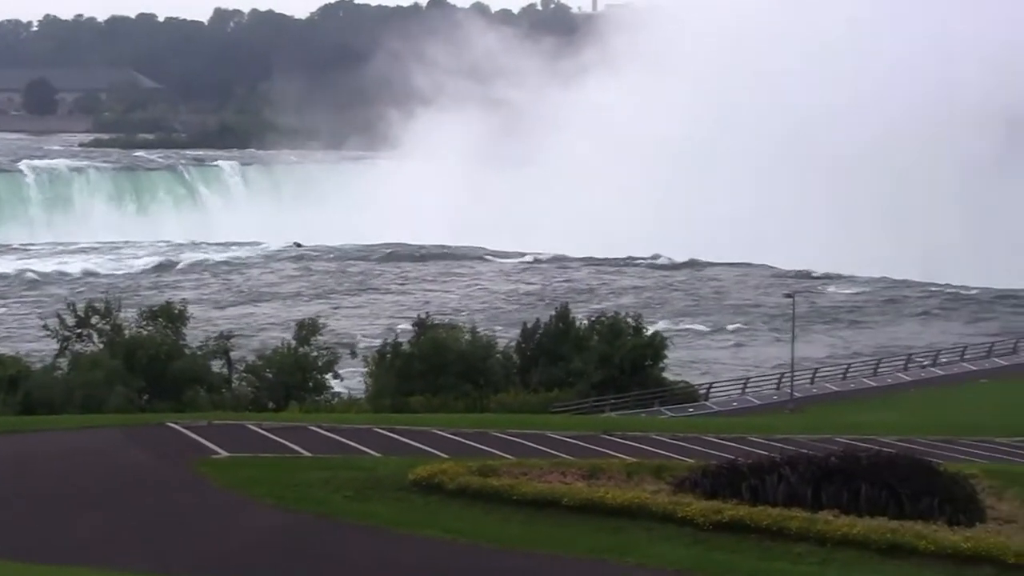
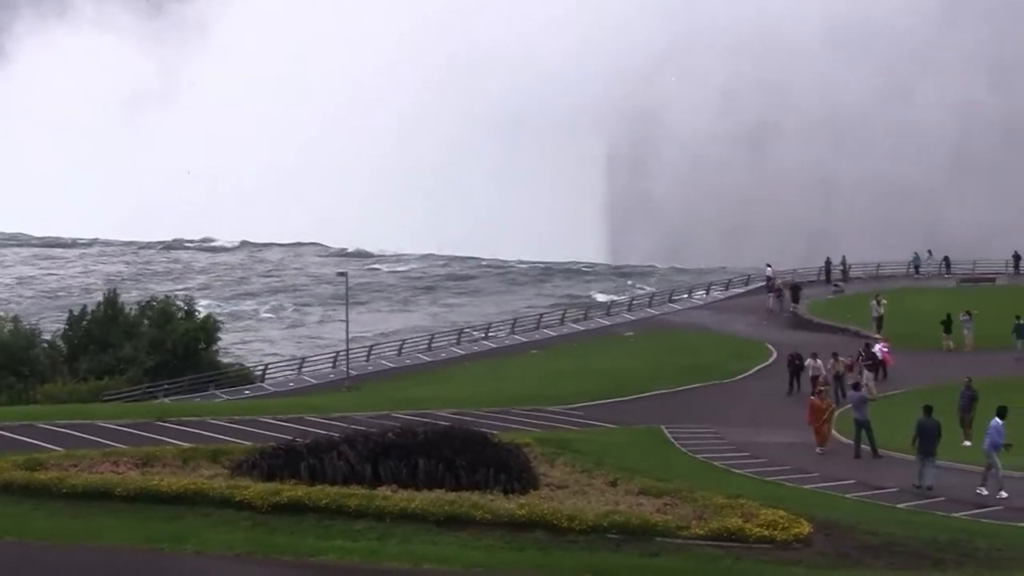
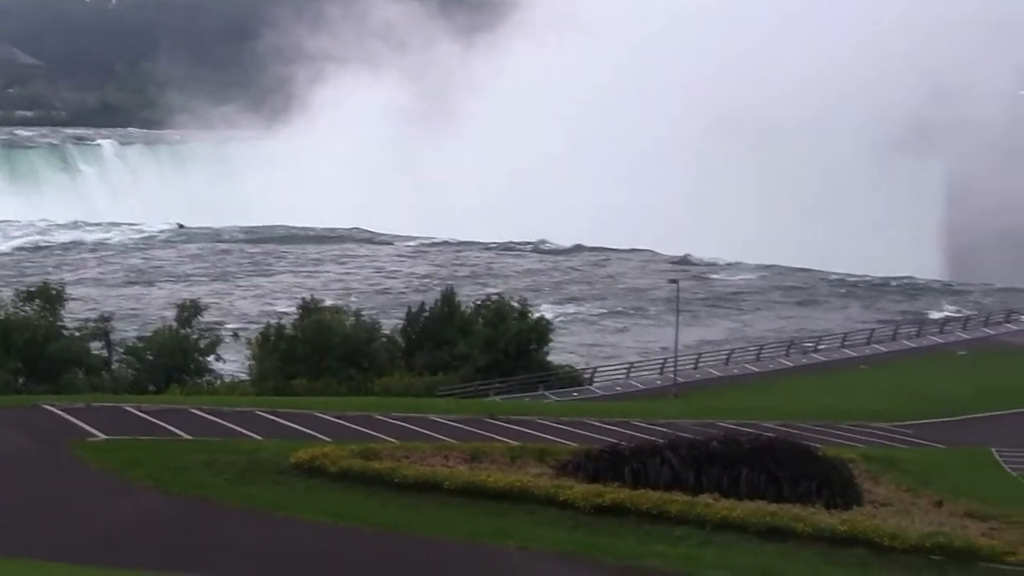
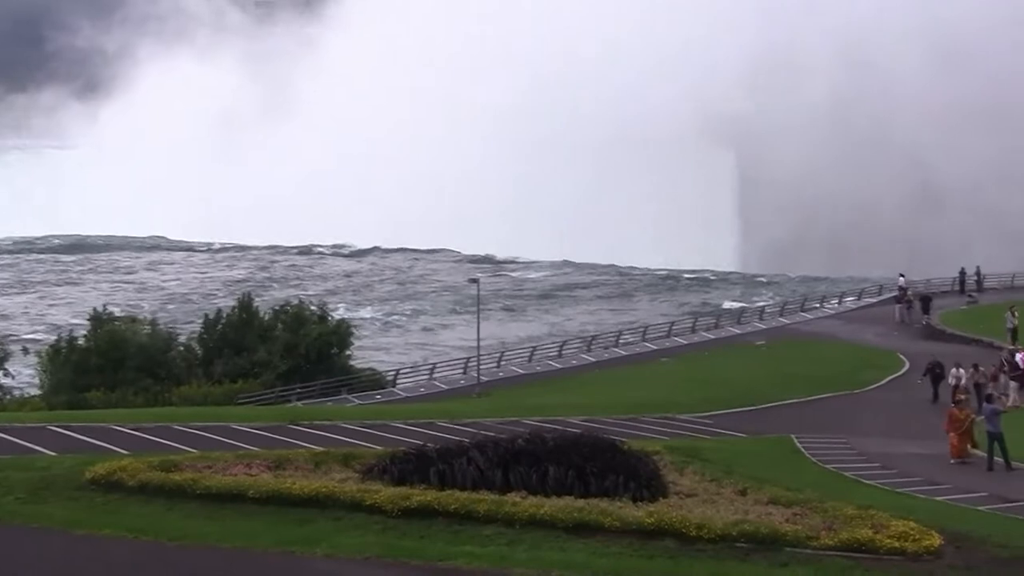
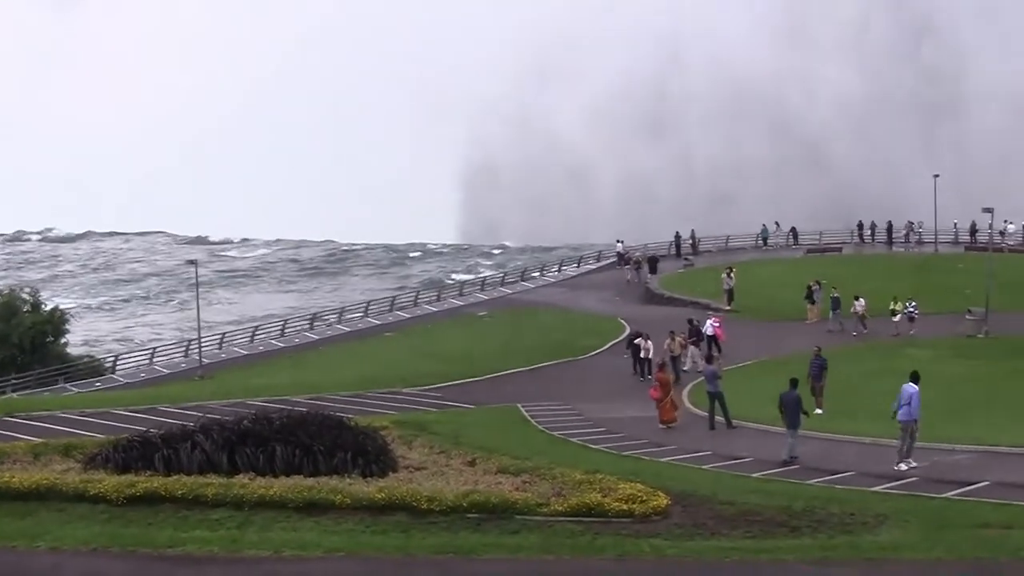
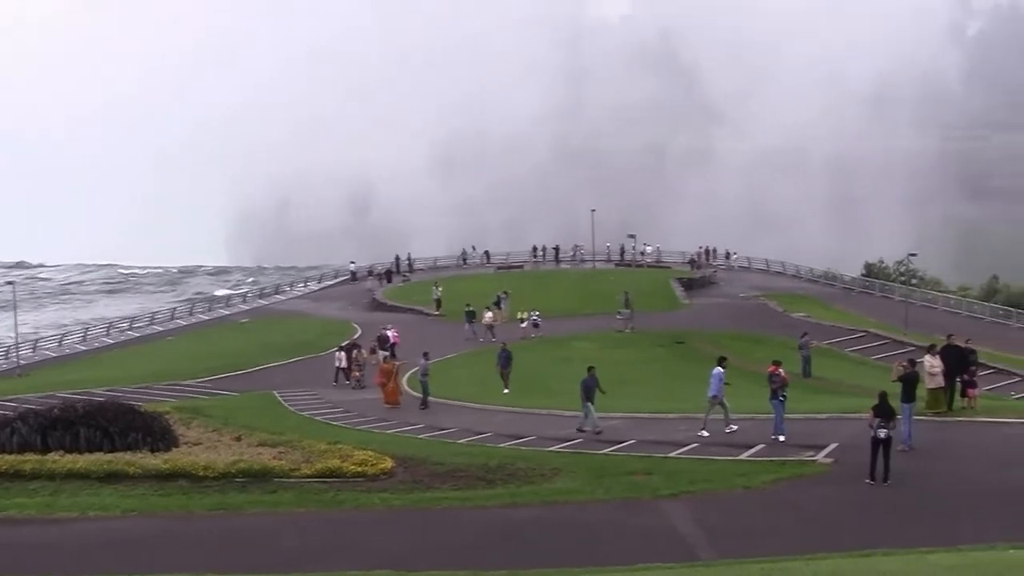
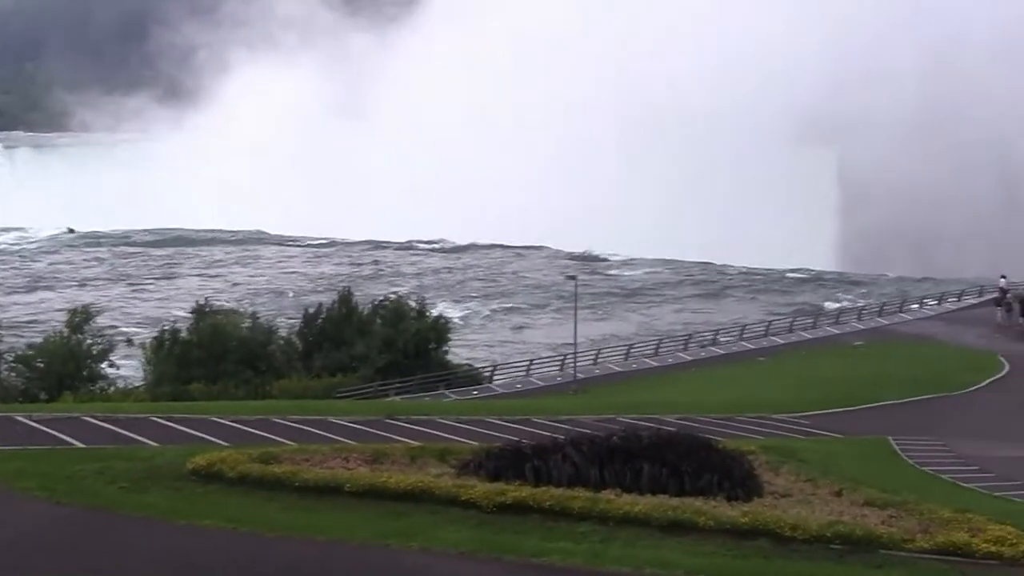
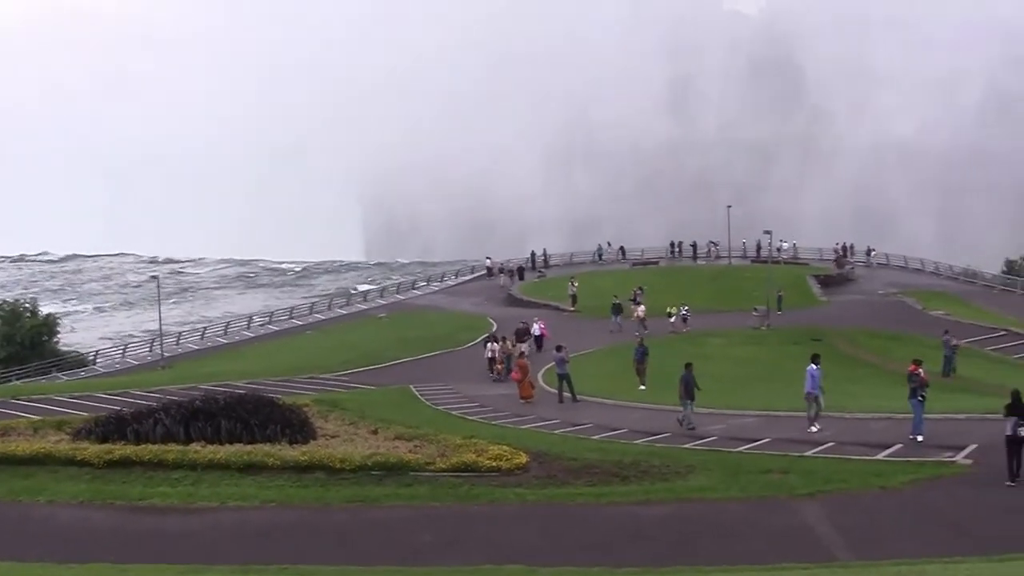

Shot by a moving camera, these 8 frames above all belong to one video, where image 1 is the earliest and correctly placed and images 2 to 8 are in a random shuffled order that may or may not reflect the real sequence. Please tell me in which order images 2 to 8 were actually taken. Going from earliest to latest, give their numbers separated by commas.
3, 7, 4, 2, 5, 8, 6
